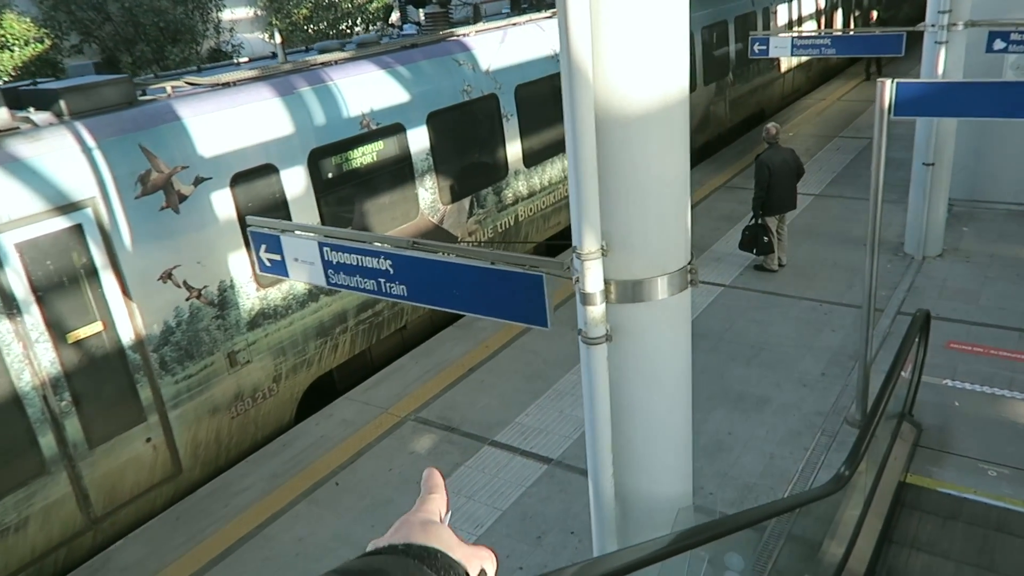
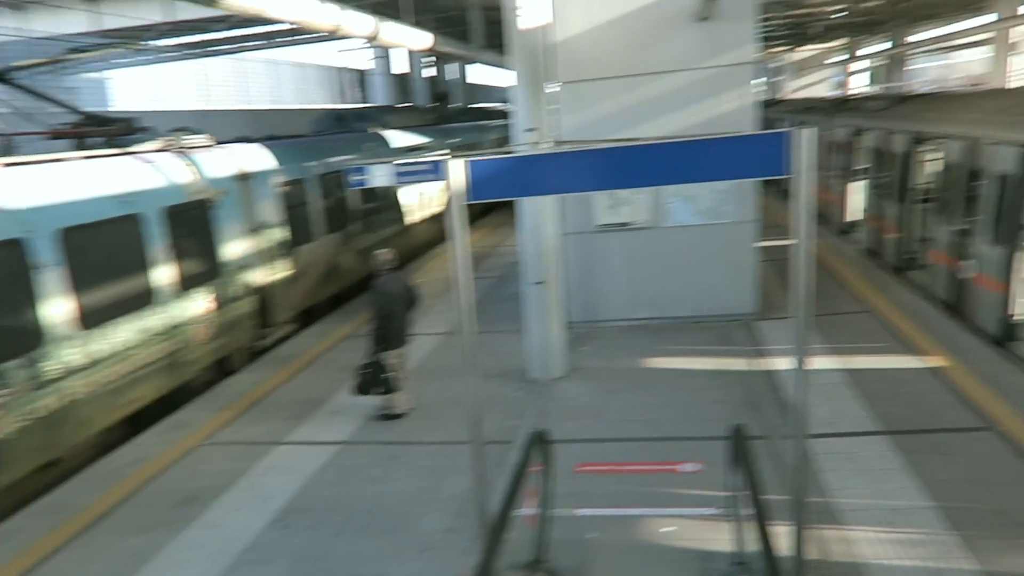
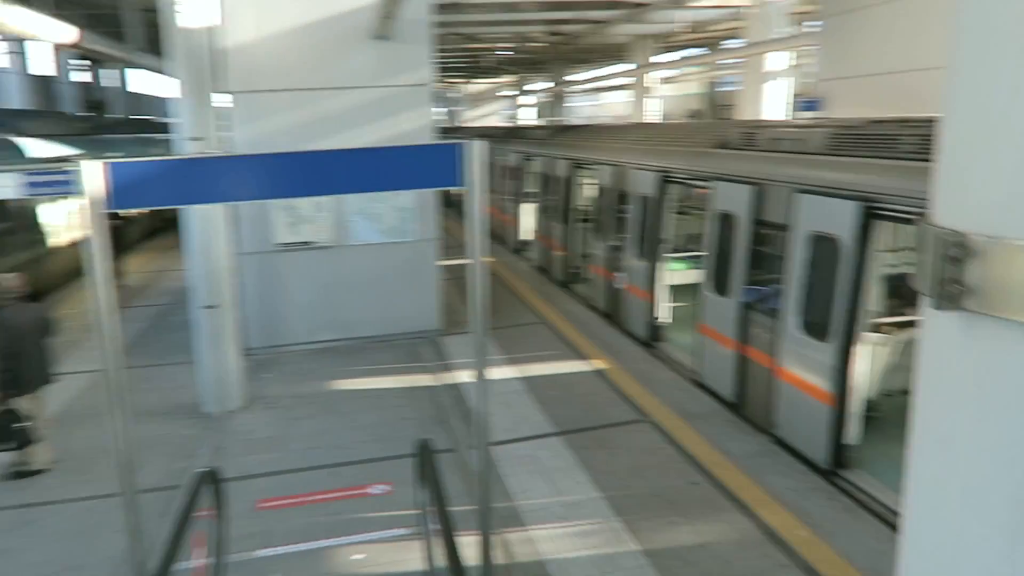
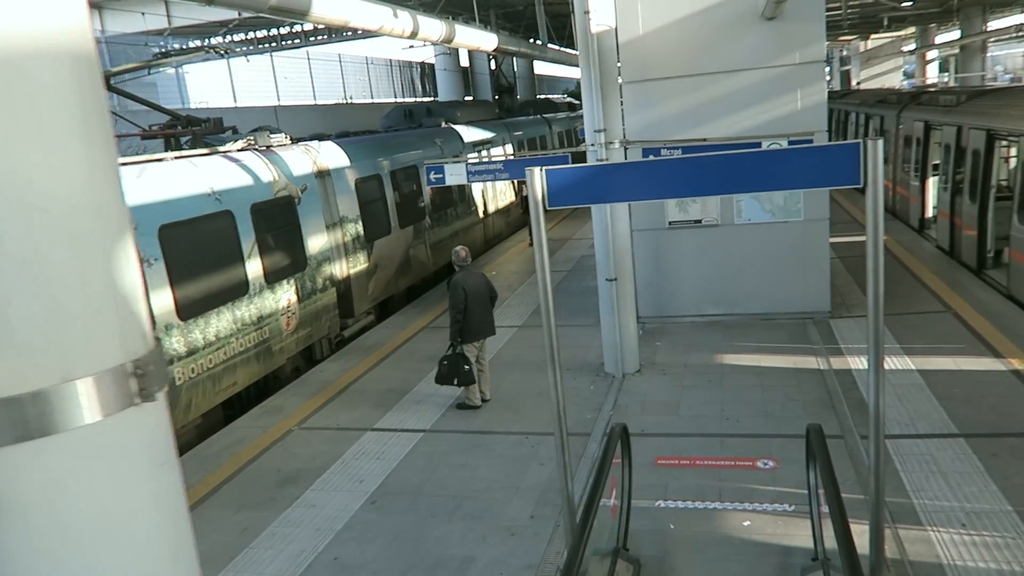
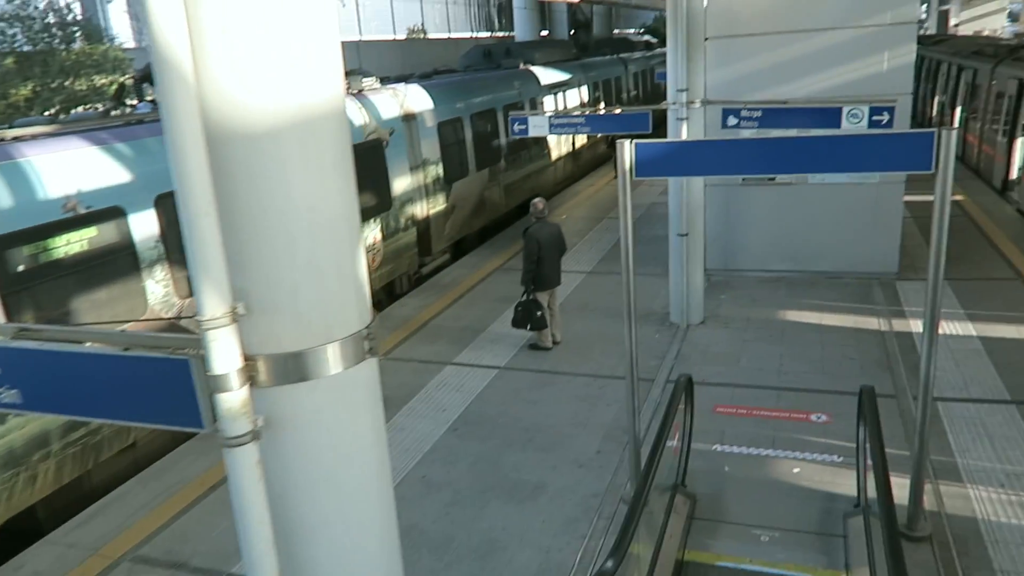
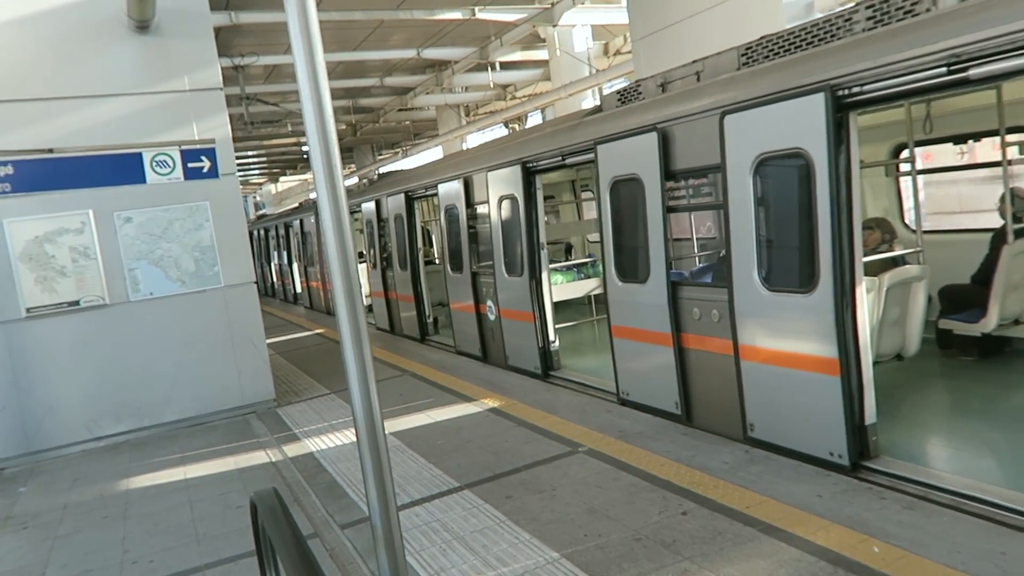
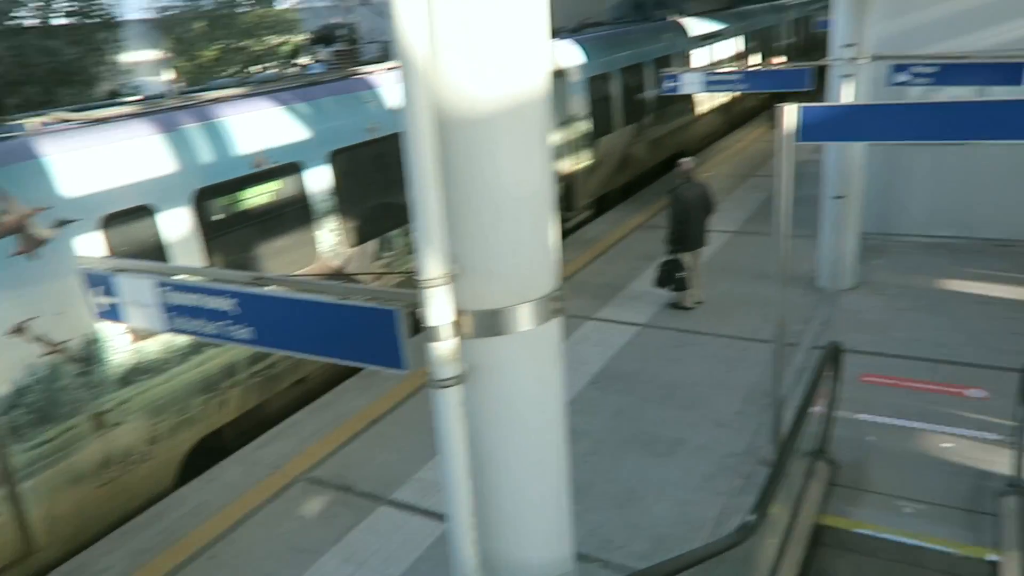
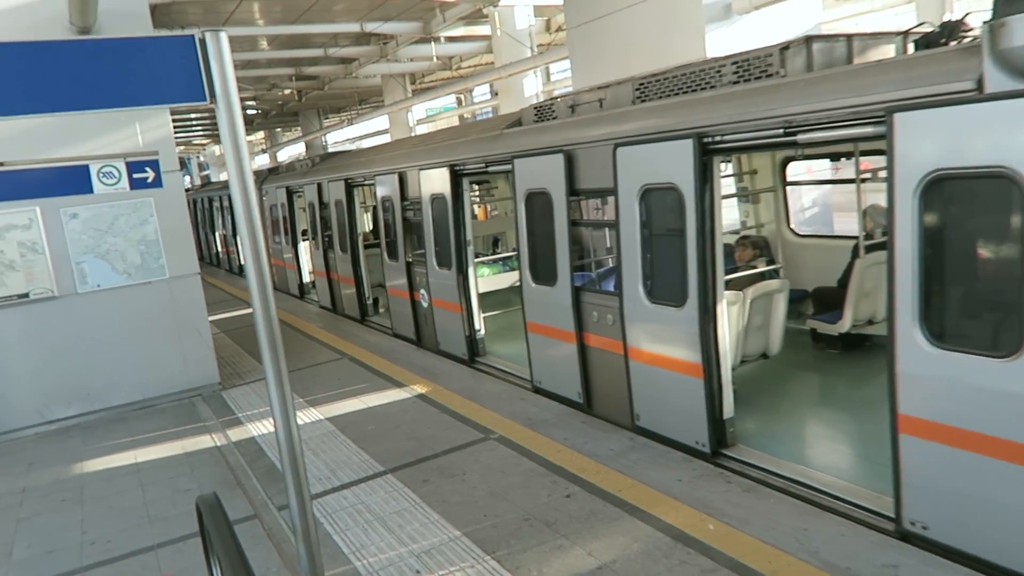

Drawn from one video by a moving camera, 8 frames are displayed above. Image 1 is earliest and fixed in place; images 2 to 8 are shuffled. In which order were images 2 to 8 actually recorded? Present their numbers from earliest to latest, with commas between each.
7, 5, 4, 2, 3, 8, 6
